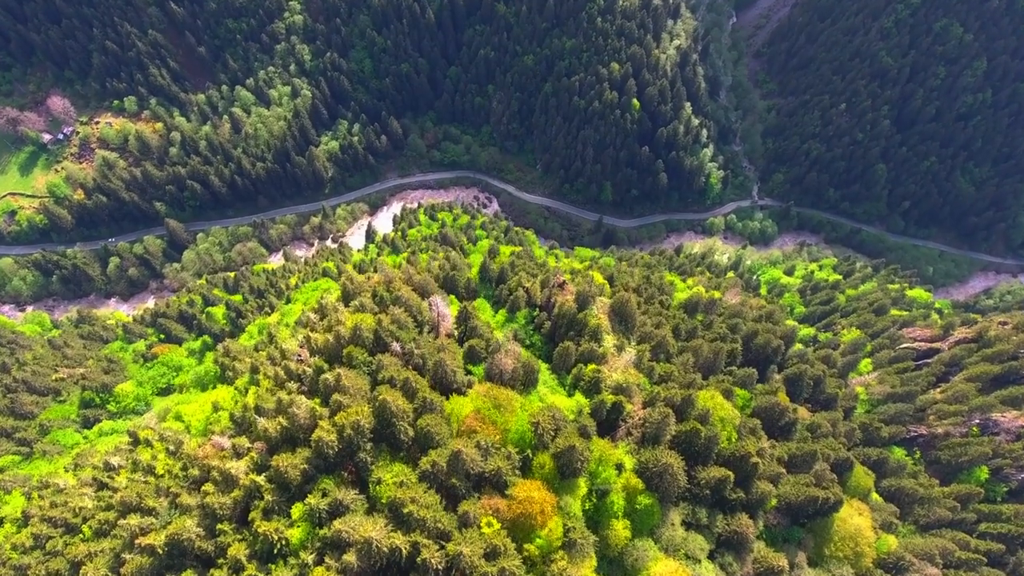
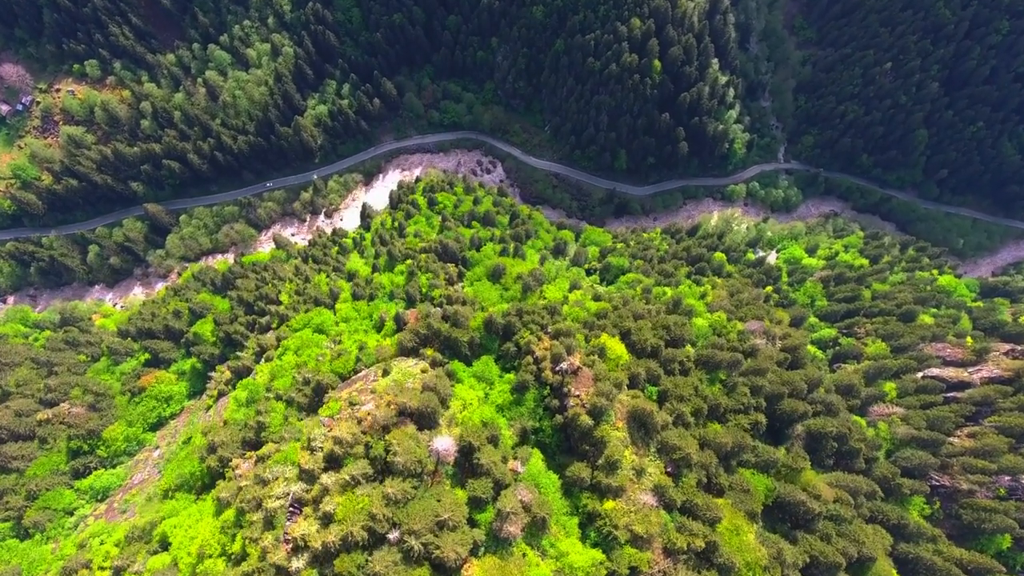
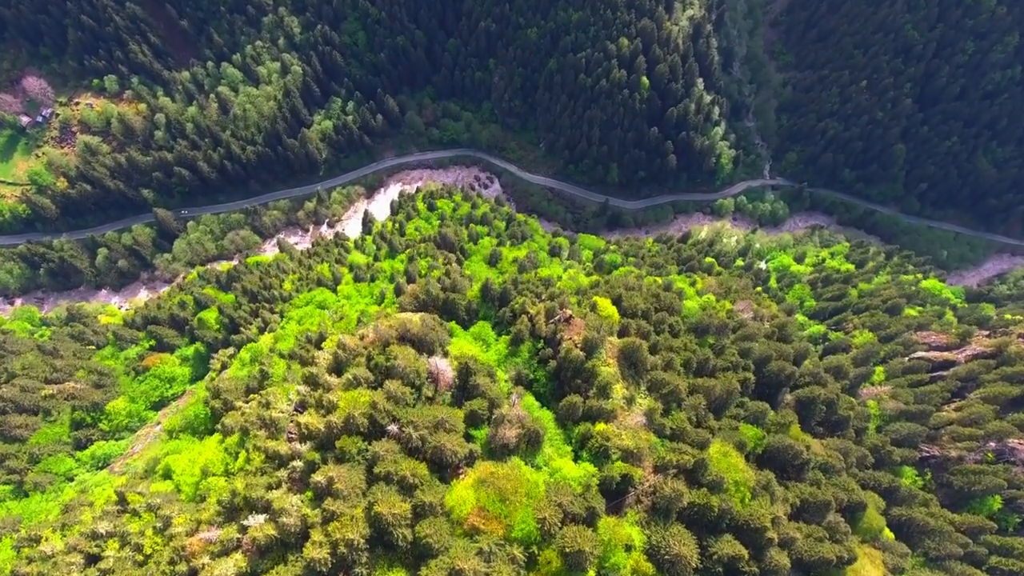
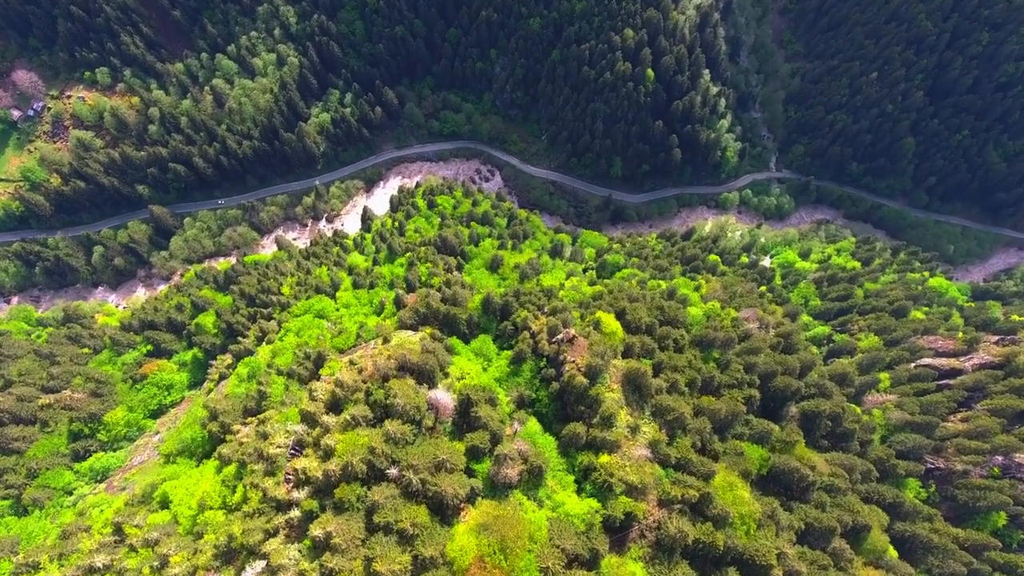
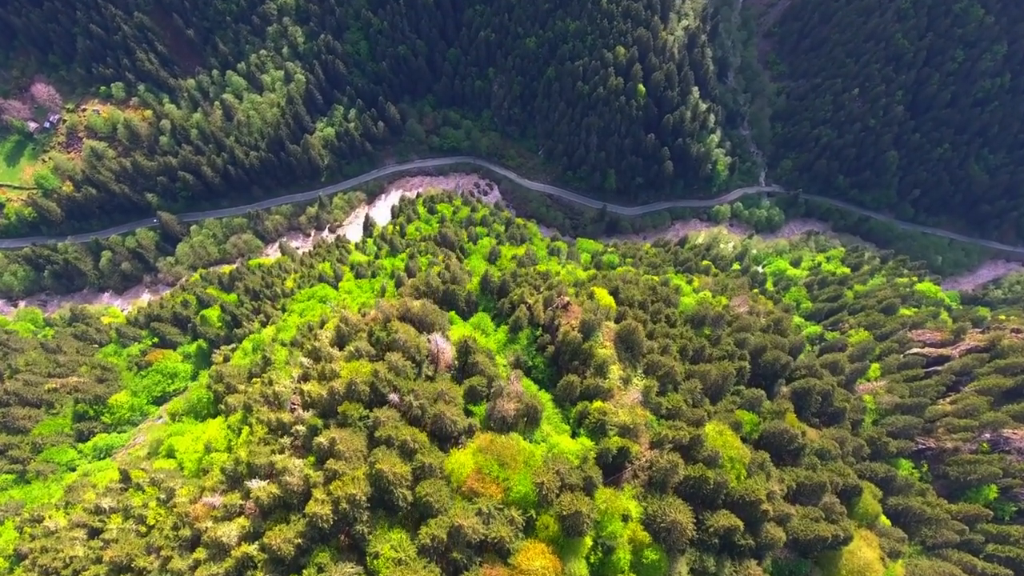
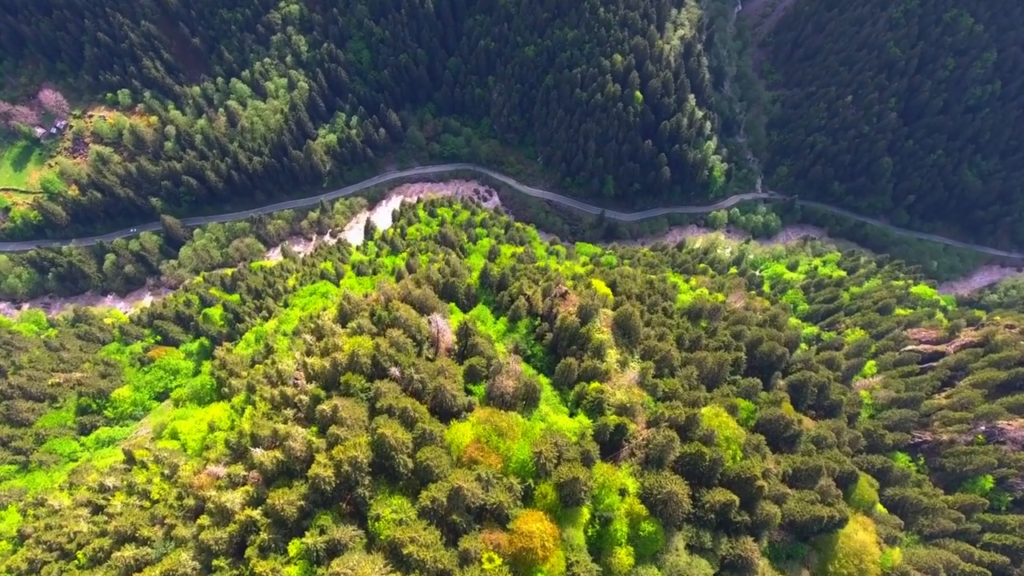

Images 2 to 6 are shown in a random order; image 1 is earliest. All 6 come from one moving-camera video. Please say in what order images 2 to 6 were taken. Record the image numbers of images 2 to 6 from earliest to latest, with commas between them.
6, 5, 3, 4, 2
